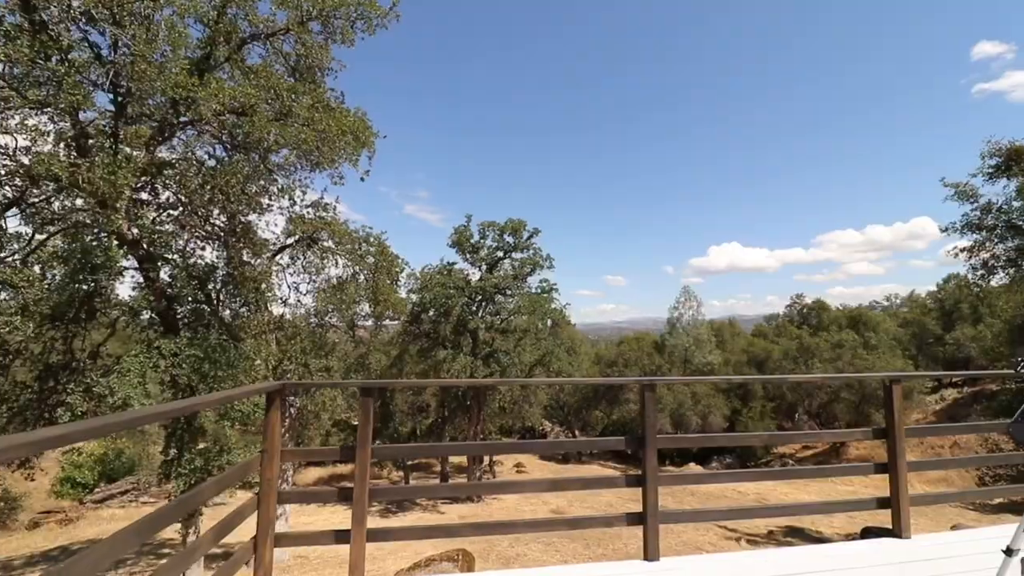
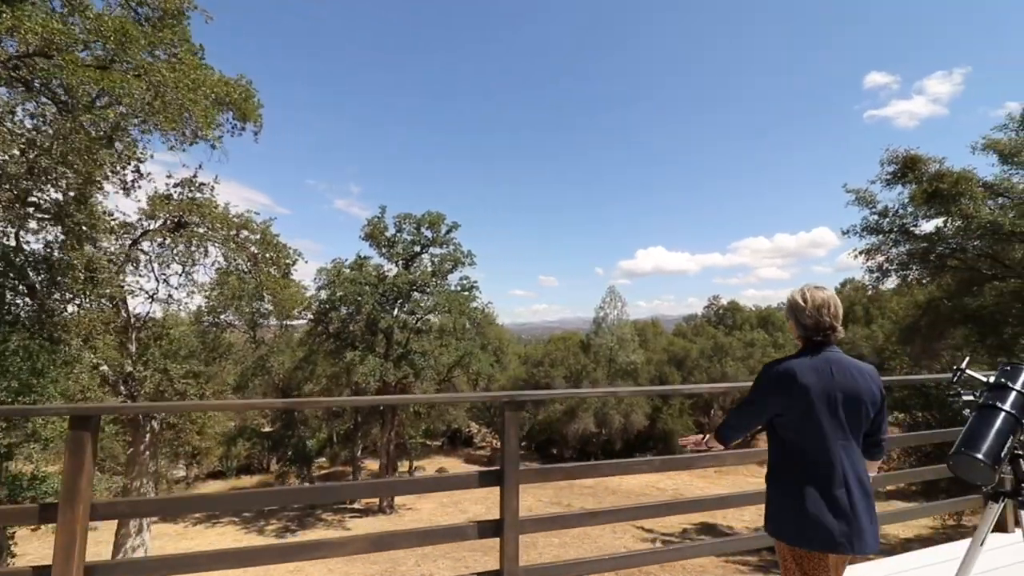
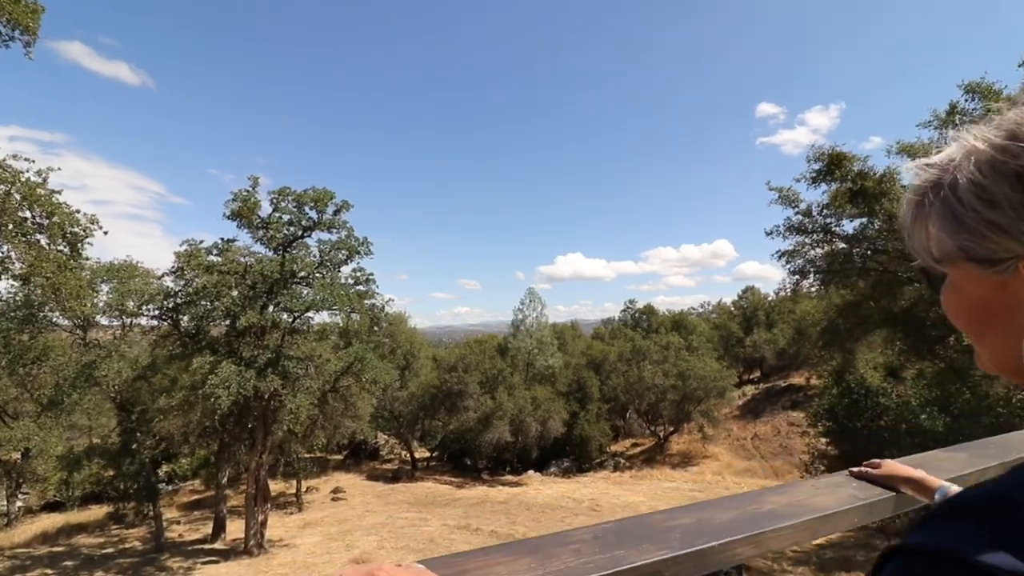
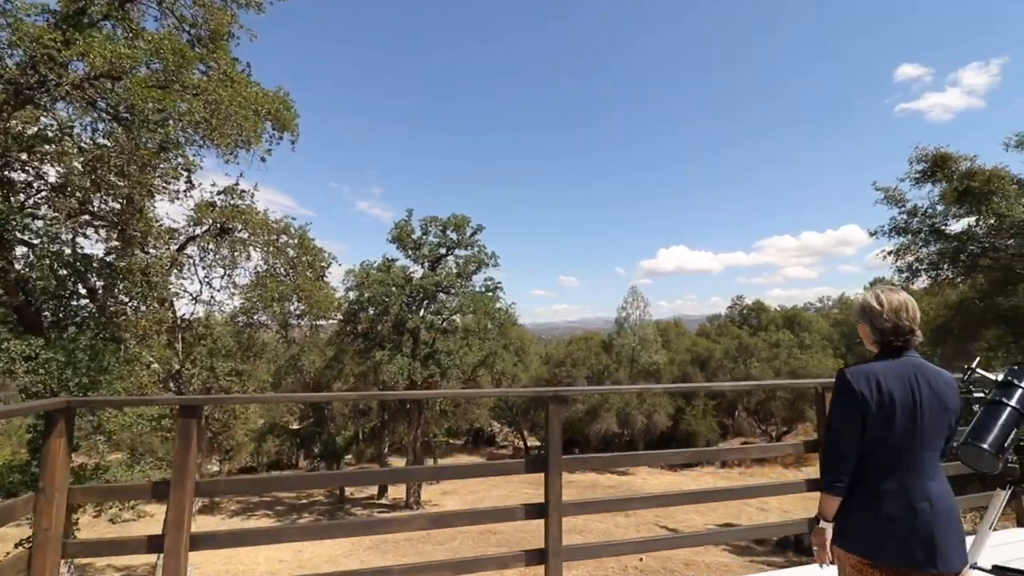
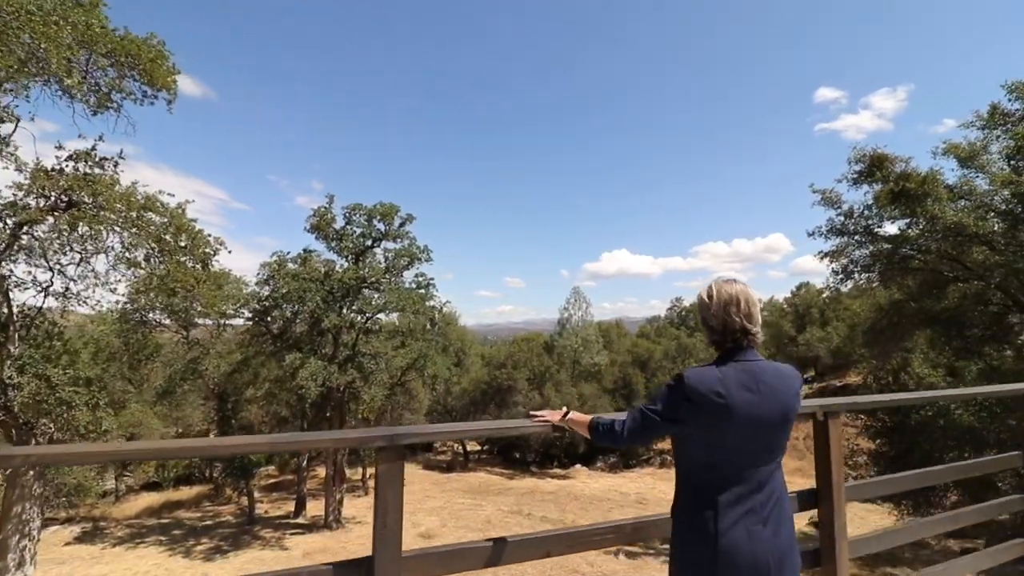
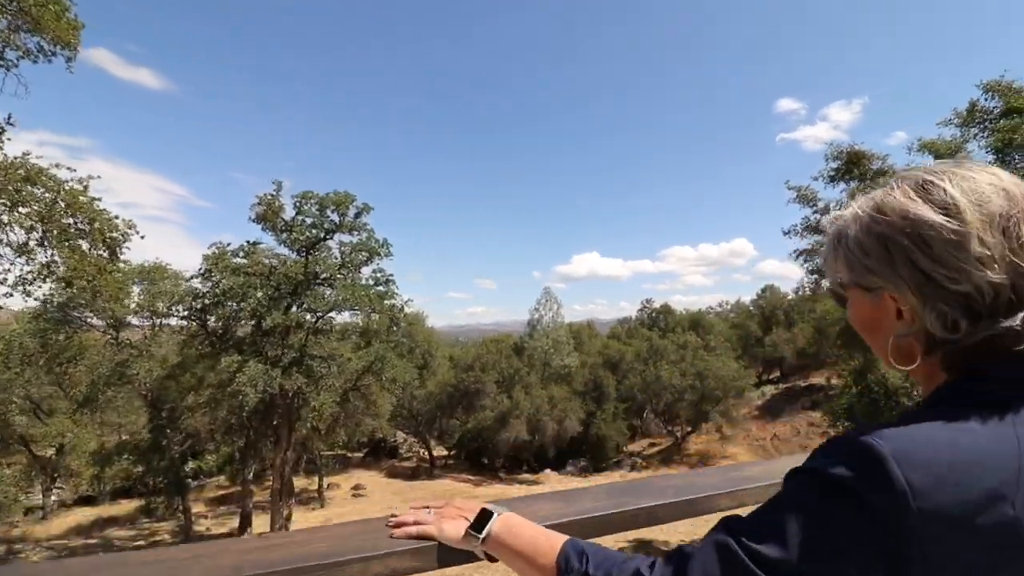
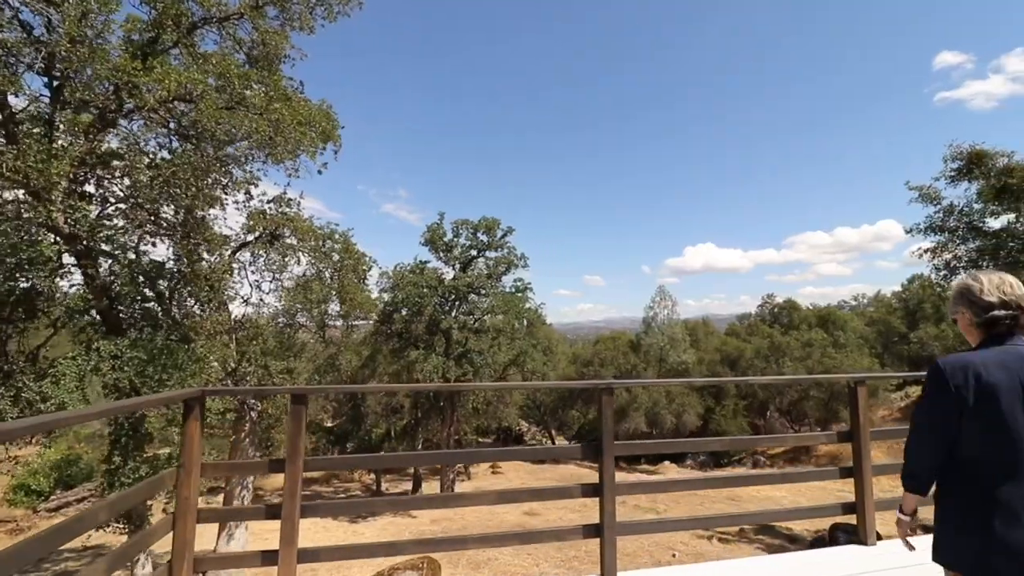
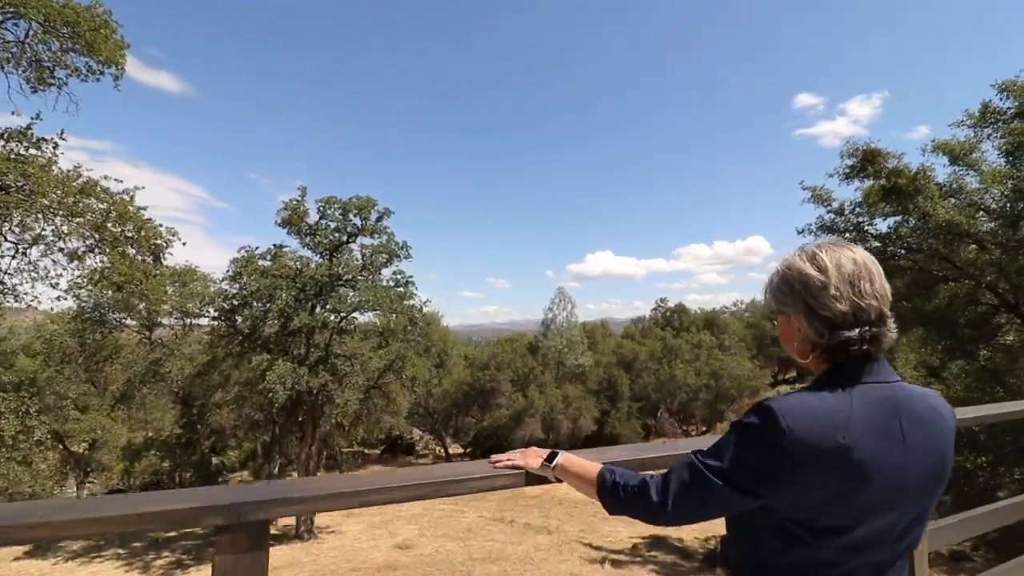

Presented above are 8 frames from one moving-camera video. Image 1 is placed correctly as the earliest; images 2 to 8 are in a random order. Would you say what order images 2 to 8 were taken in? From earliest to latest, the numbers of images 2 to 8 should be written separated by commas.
7, 4, 2, 5, 8, 6, 3
